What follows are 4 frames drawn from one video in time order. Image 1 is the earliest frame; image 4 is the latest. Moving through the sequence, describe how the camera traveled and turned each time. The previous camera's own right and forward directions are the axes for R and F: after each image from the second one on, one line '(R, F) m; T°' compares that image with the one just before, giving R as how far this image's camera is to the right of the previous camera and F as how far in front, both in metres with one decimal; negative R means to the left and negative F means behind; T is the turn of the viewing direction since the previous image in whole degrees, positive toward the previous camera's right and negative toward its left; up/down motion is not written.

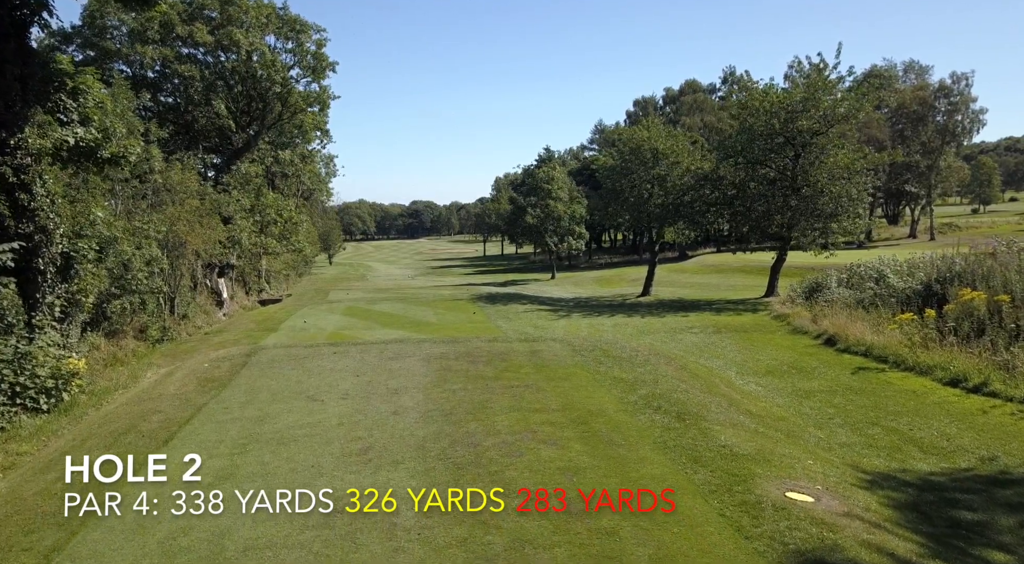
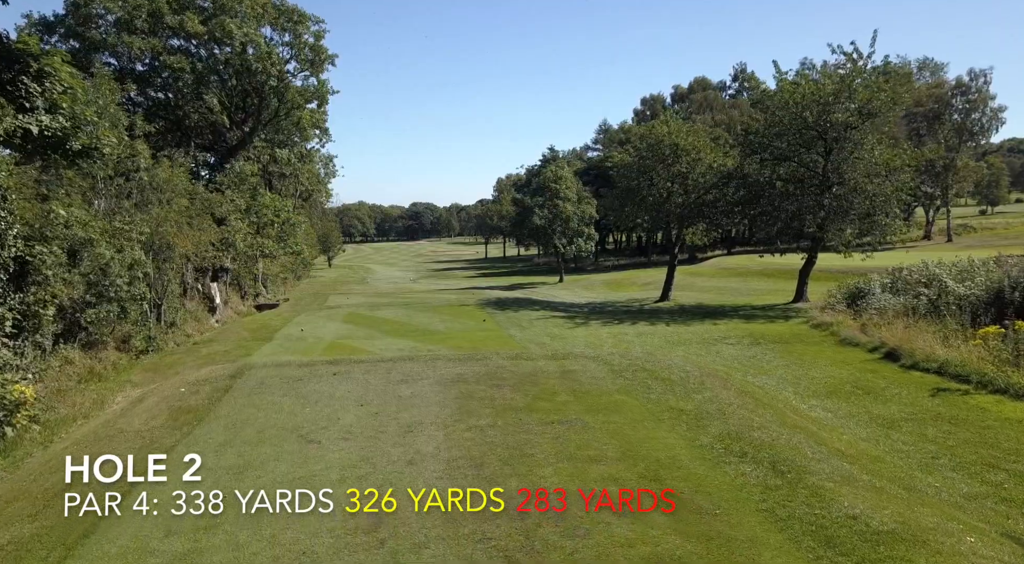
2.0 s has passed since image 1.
(-0.4, +1.5) m; 0°
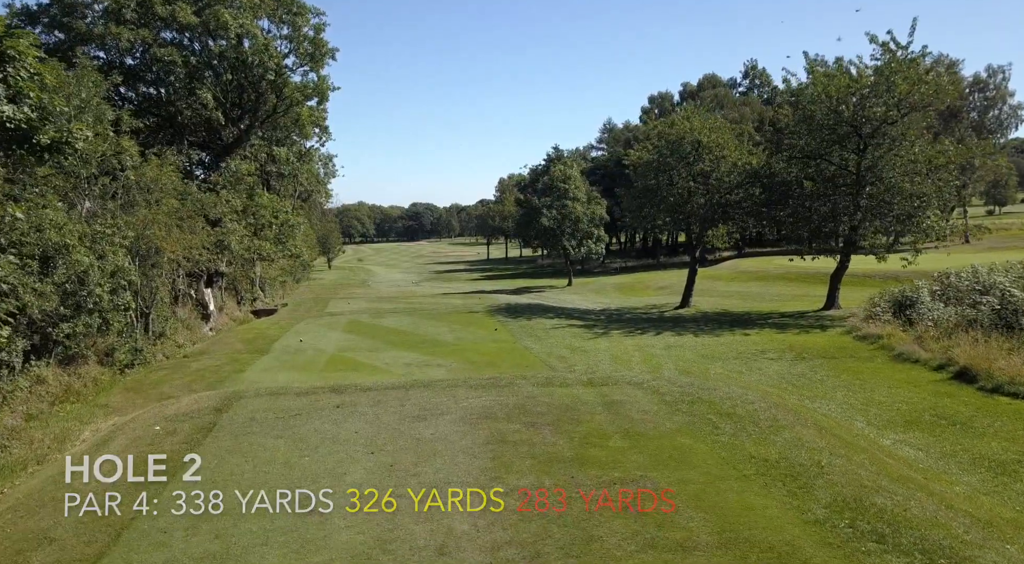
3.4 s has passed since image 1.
(-0.4, +1.4) m; 0°
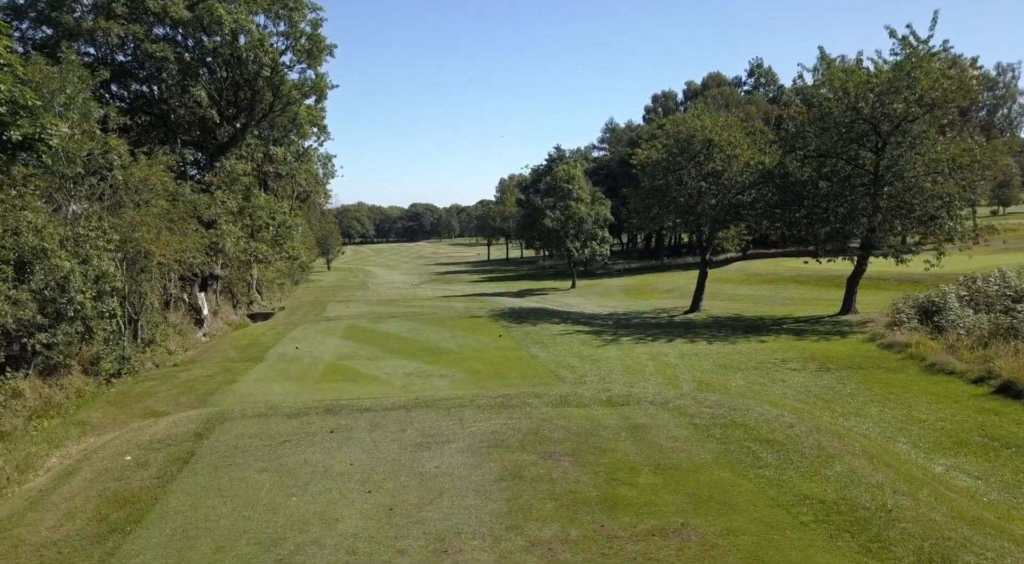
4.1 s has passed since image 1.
(-0.1, +0.8) m; 0°
